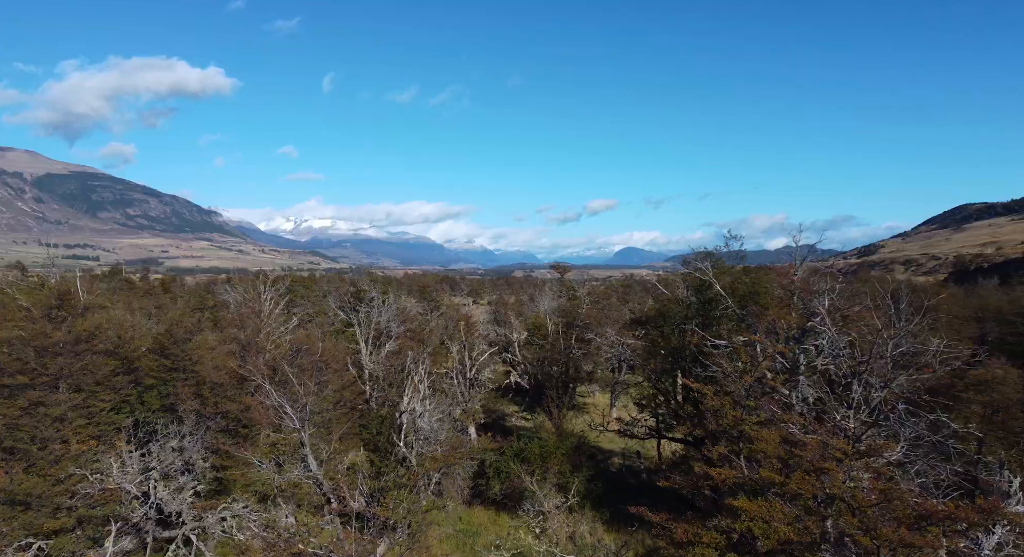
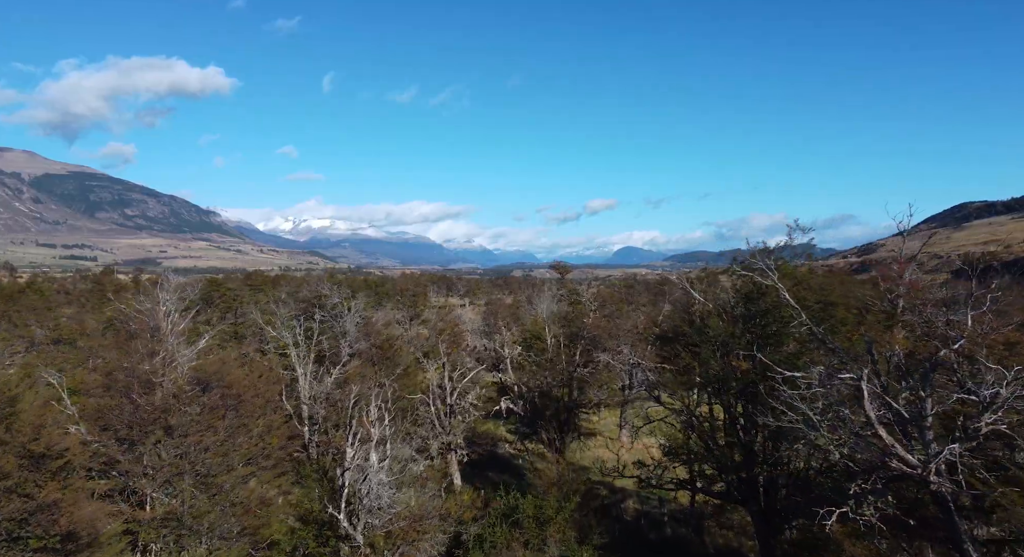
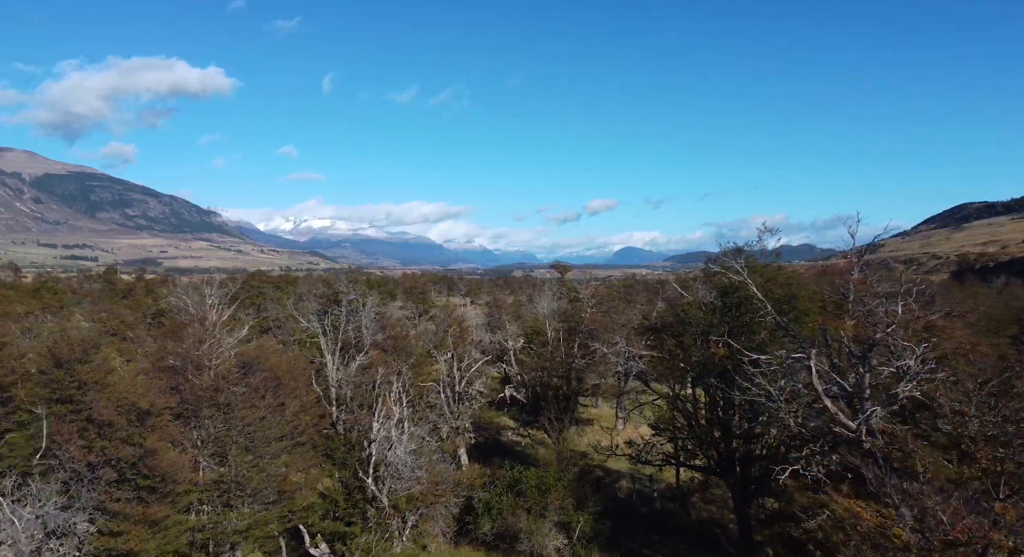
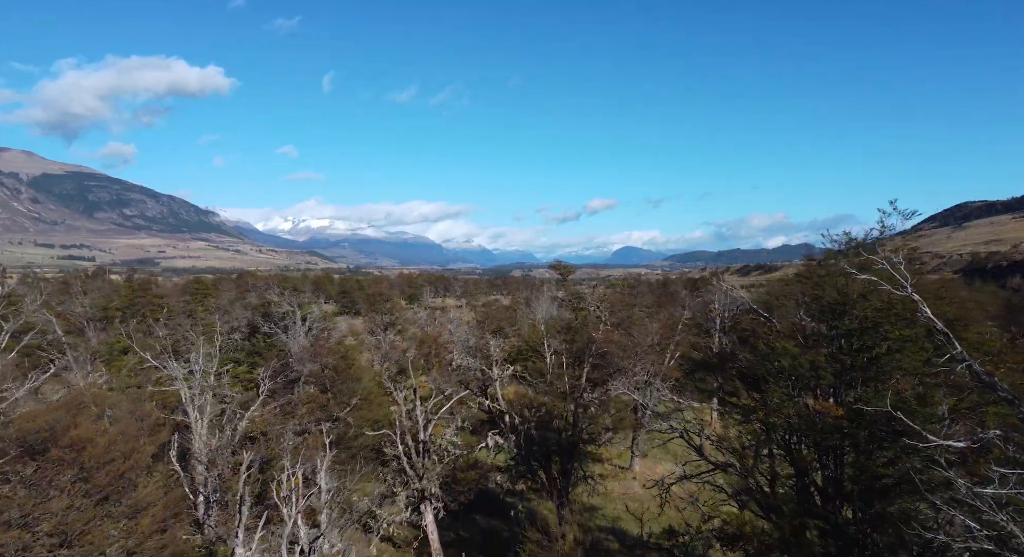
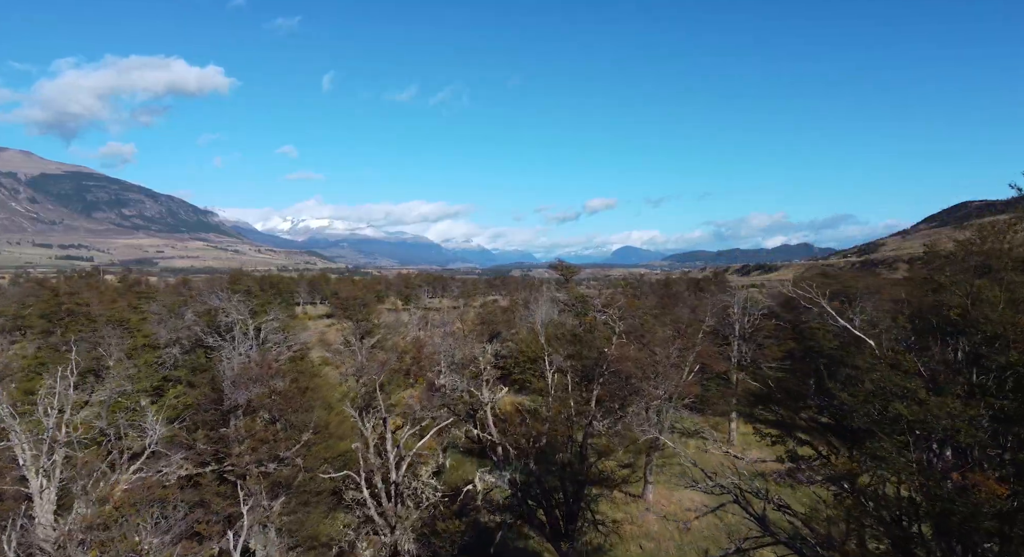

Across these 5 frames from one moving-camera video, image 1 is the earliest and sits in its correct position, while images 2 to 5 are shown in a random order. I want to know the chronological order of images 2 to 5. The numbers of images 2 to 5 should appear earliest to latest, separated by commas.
3, 2, 4, 5
